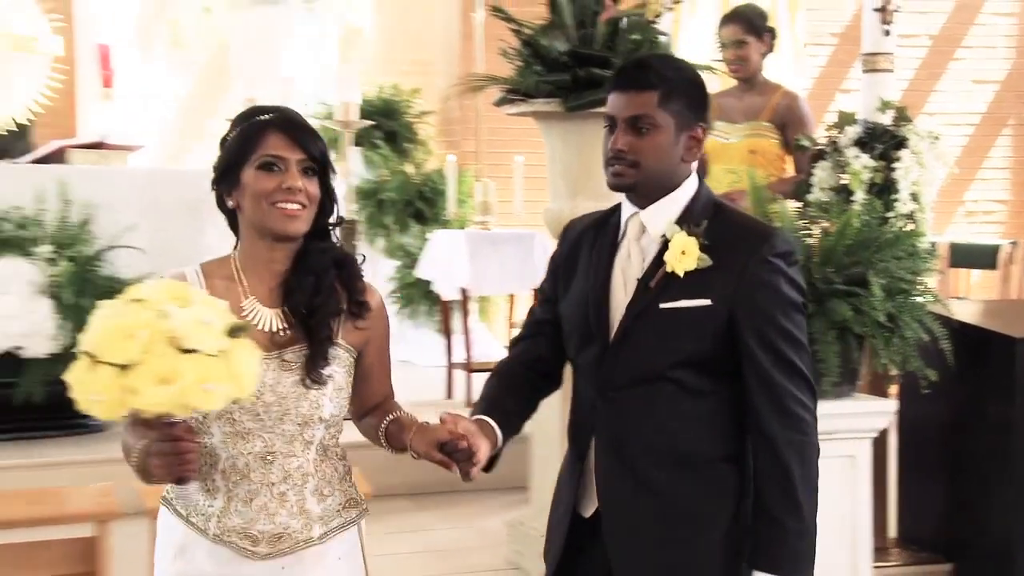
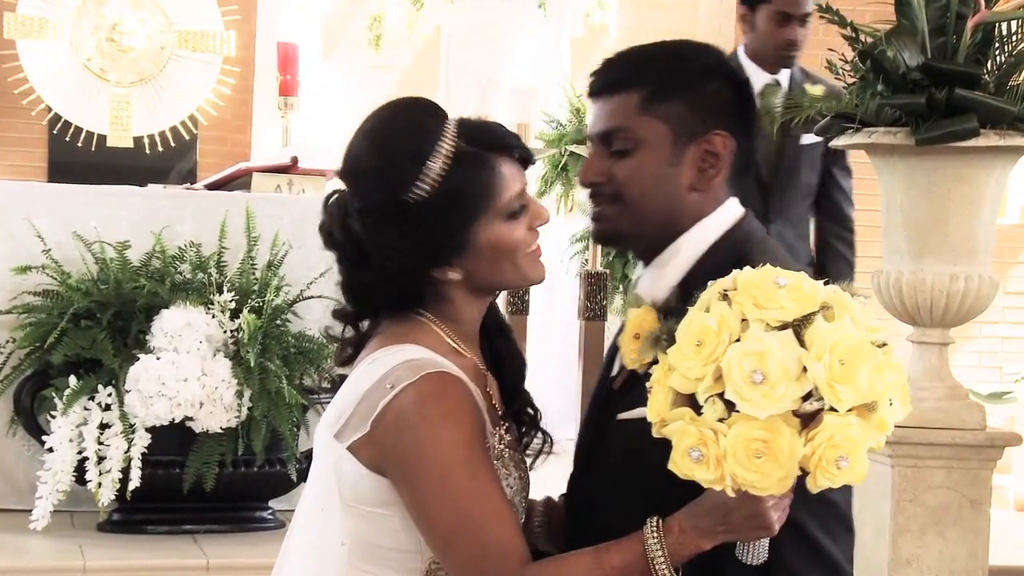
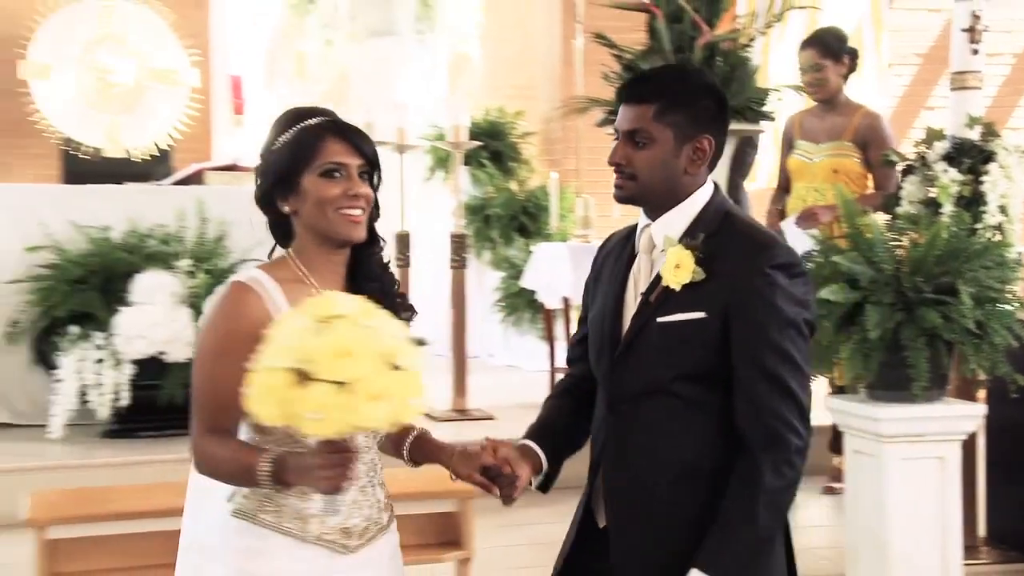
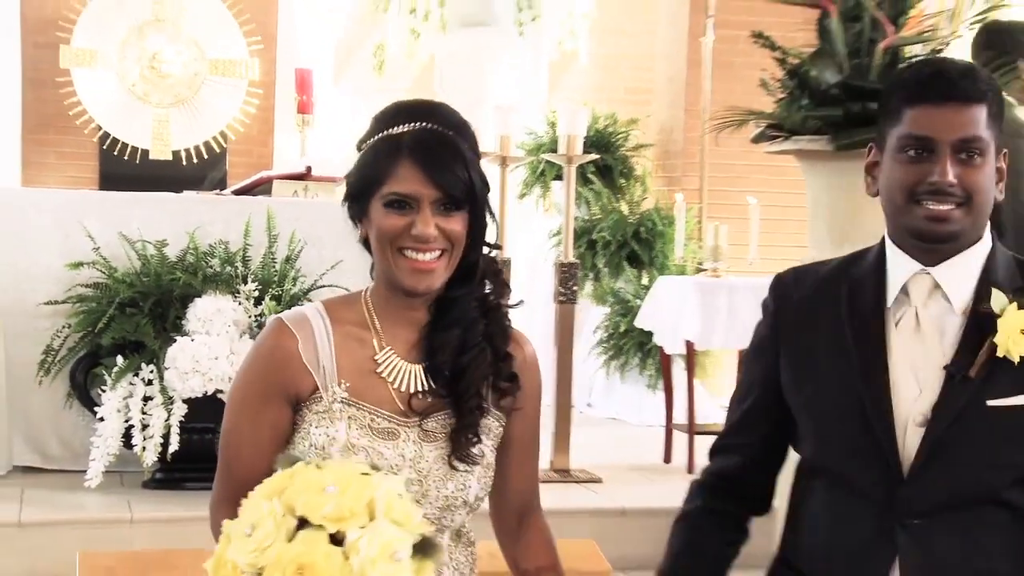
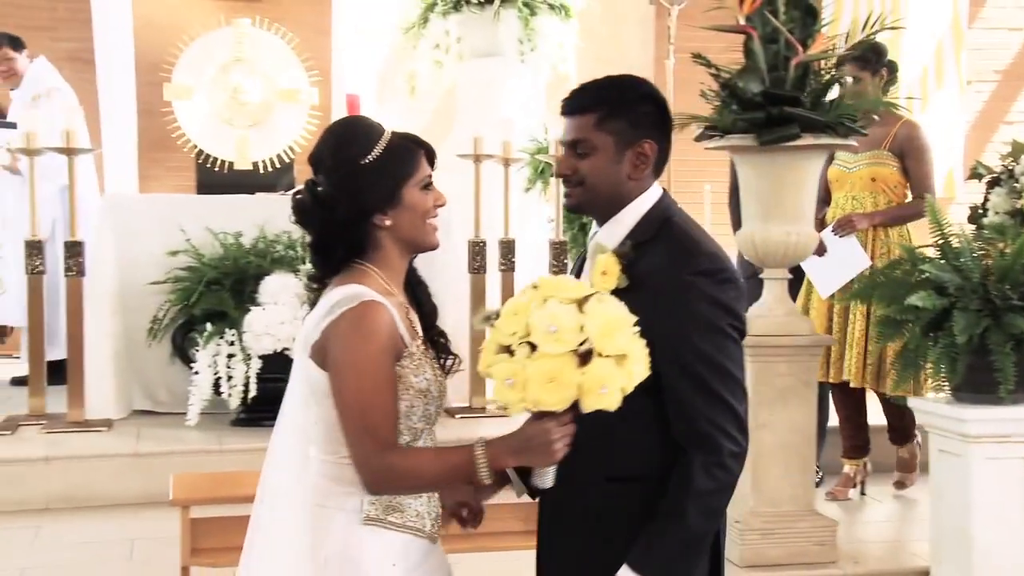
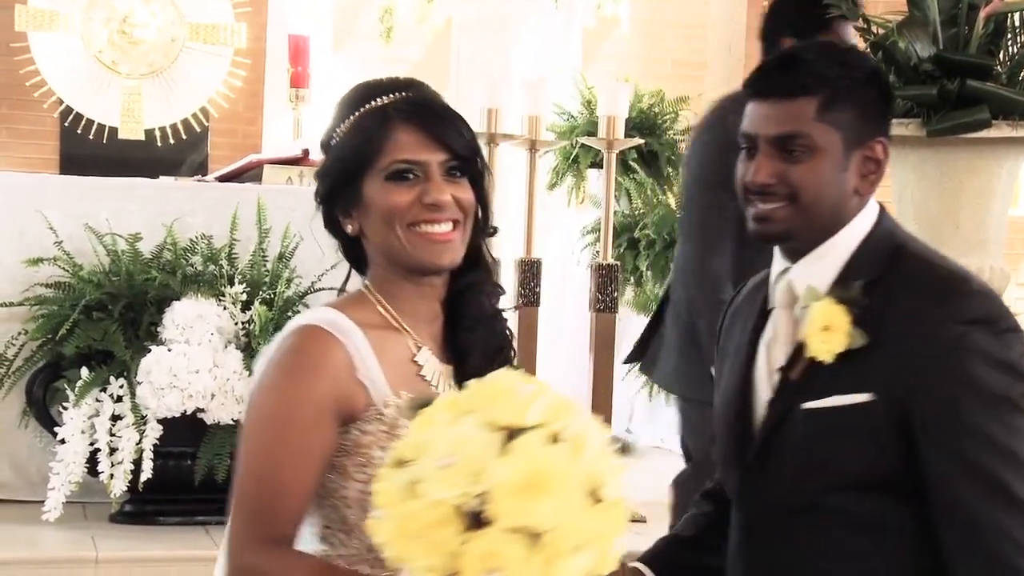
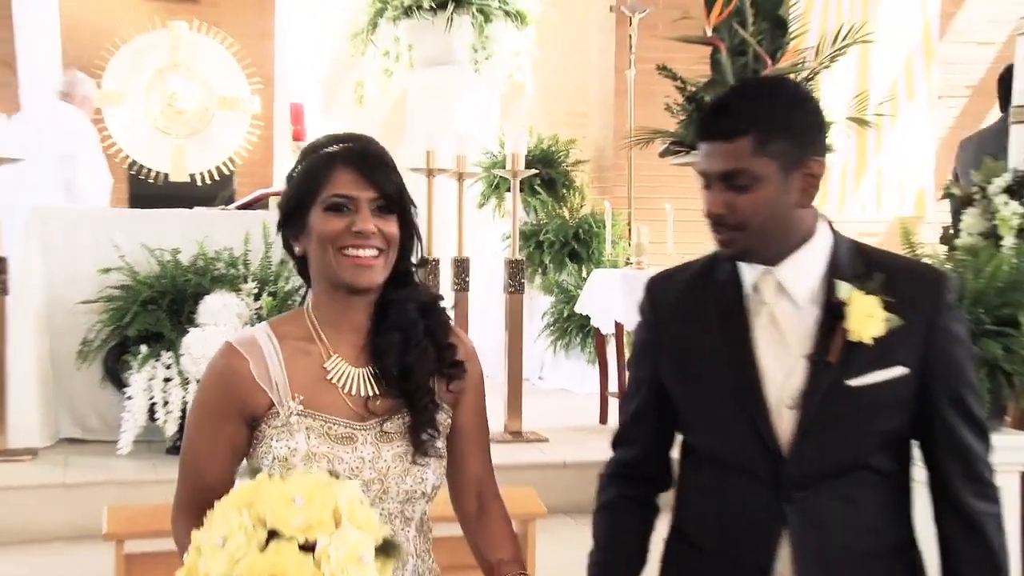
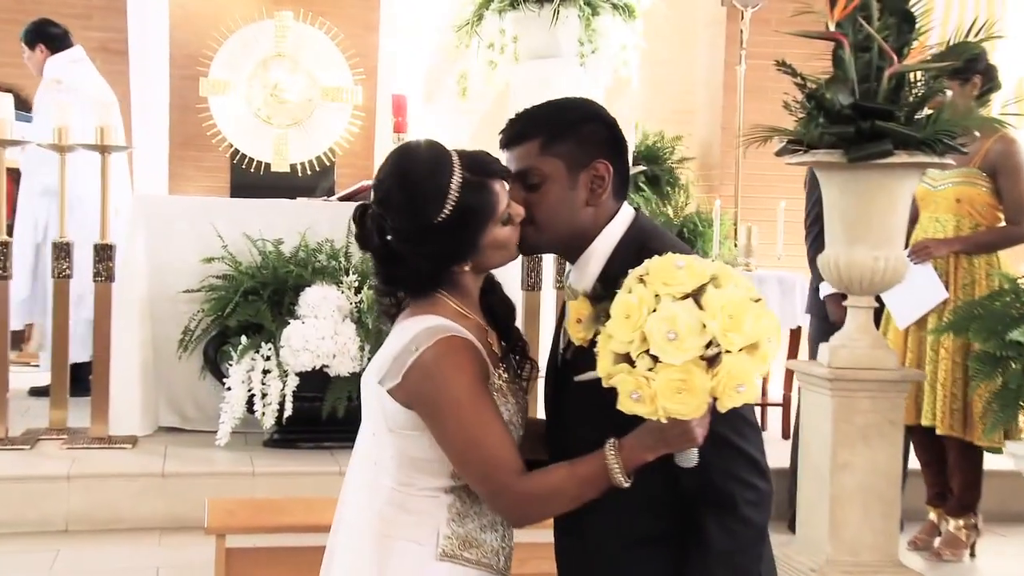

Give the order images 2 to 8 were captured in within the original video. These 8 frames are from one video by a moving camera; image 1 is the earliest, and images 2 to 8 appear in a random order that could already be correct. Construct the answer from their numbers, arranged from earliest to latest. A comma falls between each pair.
3, 5, 8, 2, 6, 4, 7
